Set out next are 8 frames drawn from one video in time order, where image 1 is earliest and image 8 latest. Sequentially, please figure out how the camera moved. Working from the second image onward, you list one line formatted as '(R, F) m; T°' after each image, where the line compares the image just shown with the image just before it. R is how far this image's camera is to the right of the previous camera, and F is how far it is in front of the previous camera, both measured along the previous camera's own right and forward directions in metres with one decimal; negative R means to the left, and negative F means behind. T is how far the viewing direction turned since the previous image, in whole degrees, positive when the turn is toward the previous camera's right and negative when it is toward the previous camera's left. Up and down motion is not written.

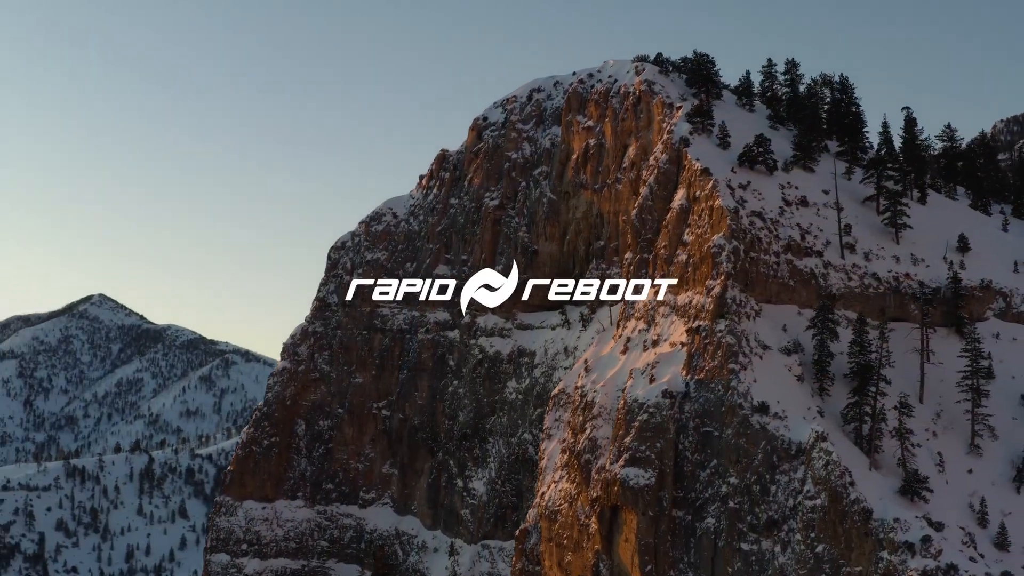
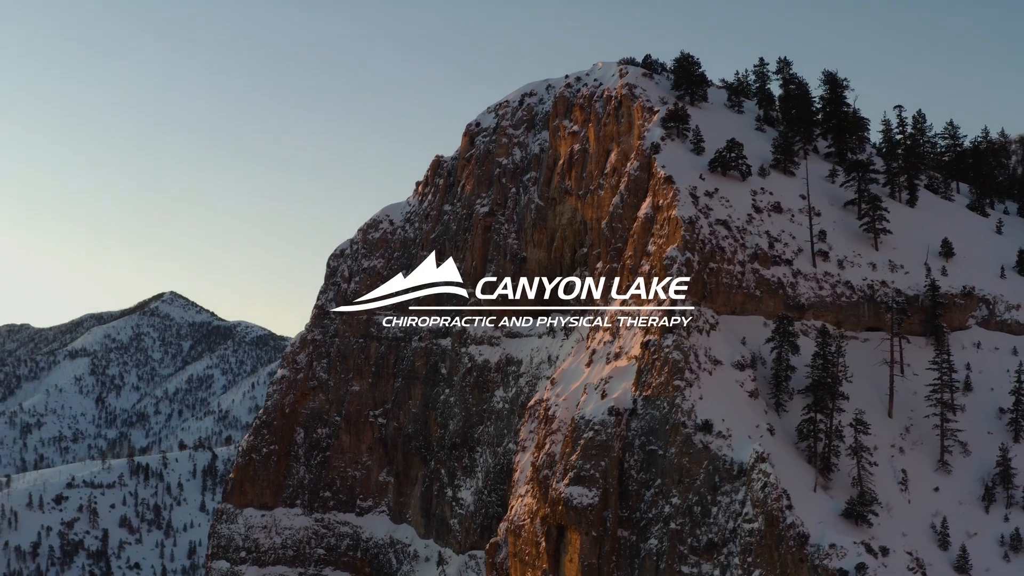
(+6.4, +1.1) m; -3°
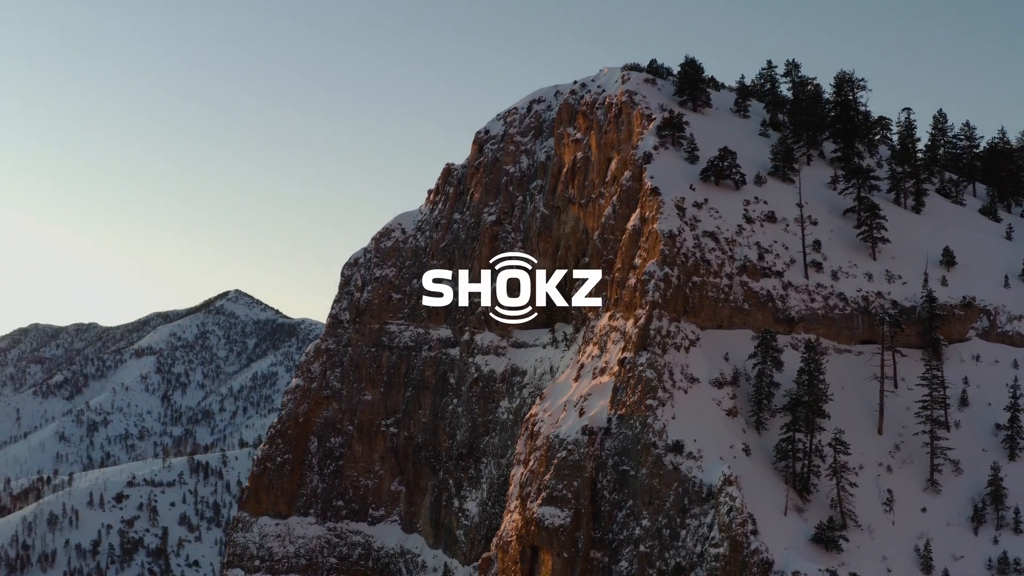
(+4.5, +0.7) m; -3°
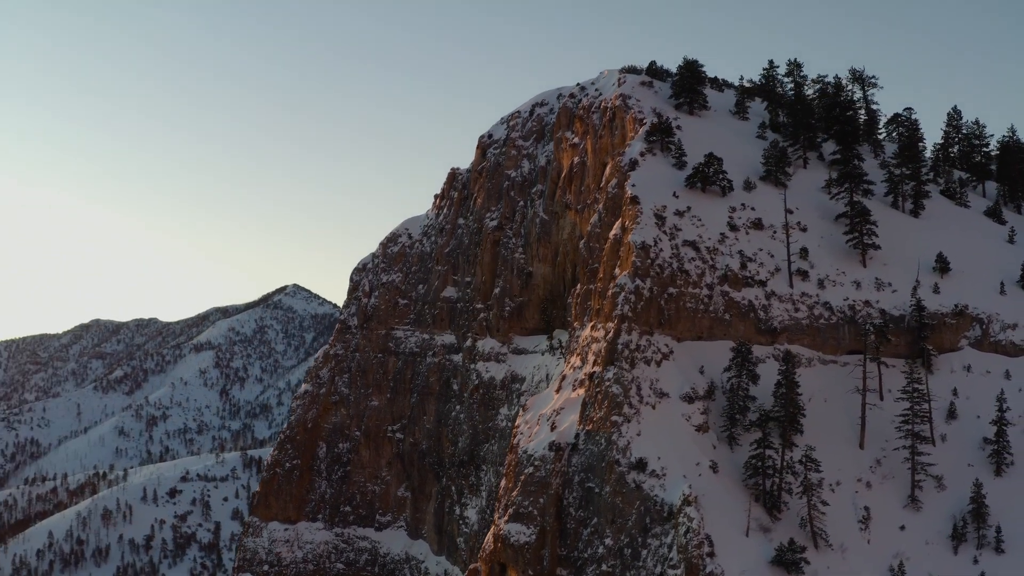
(+4.5, +0.7) m; -3°
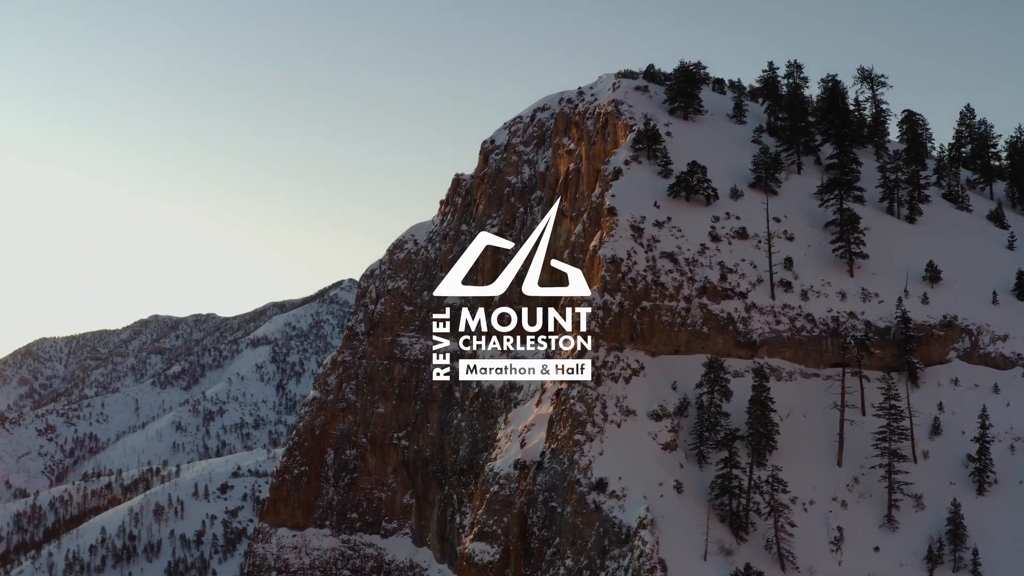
(+4.5, +0.7) m; -3°
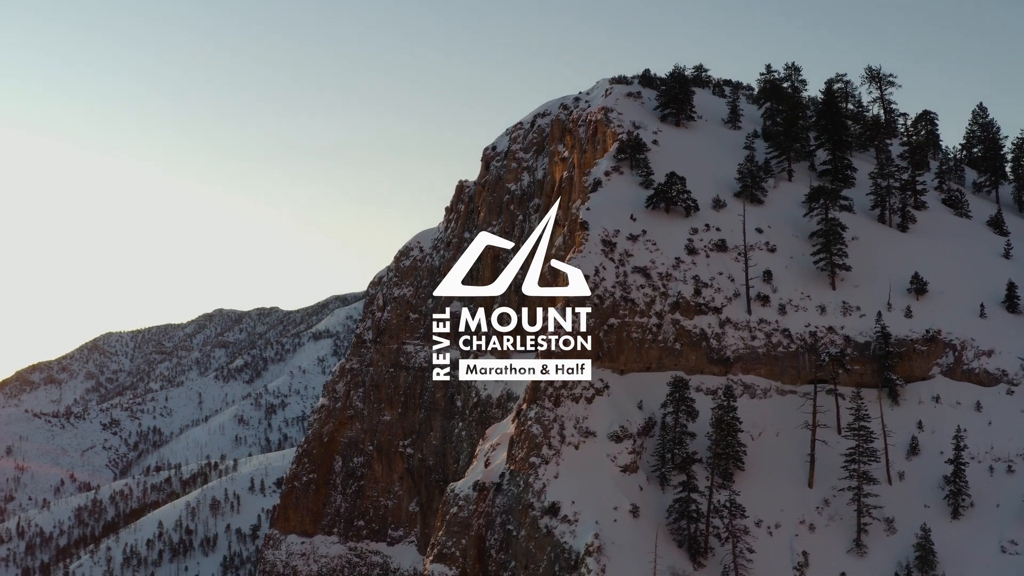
(+5.0, +0.8) m; -3°
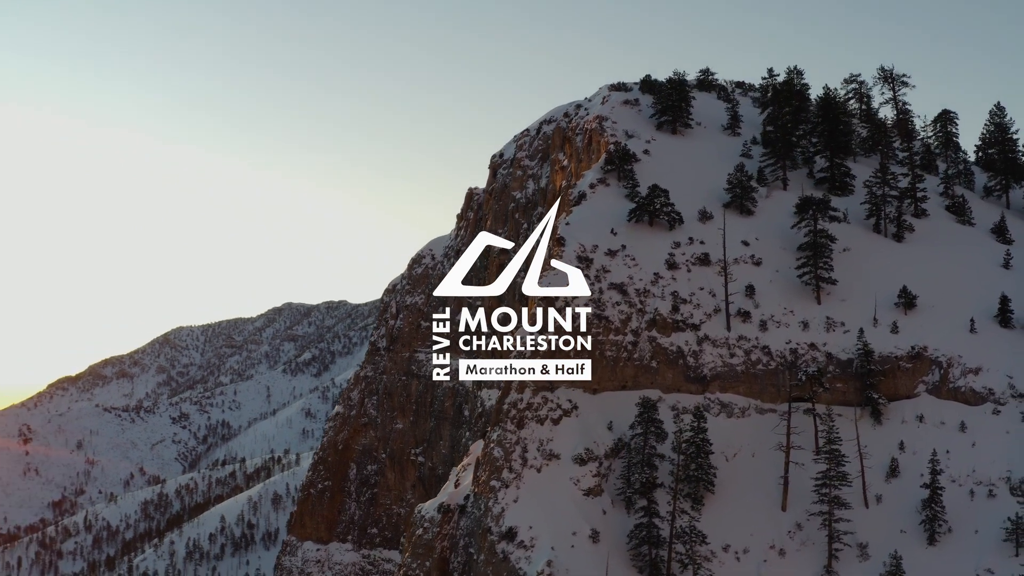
(+5.0, +0.6) m; -3°
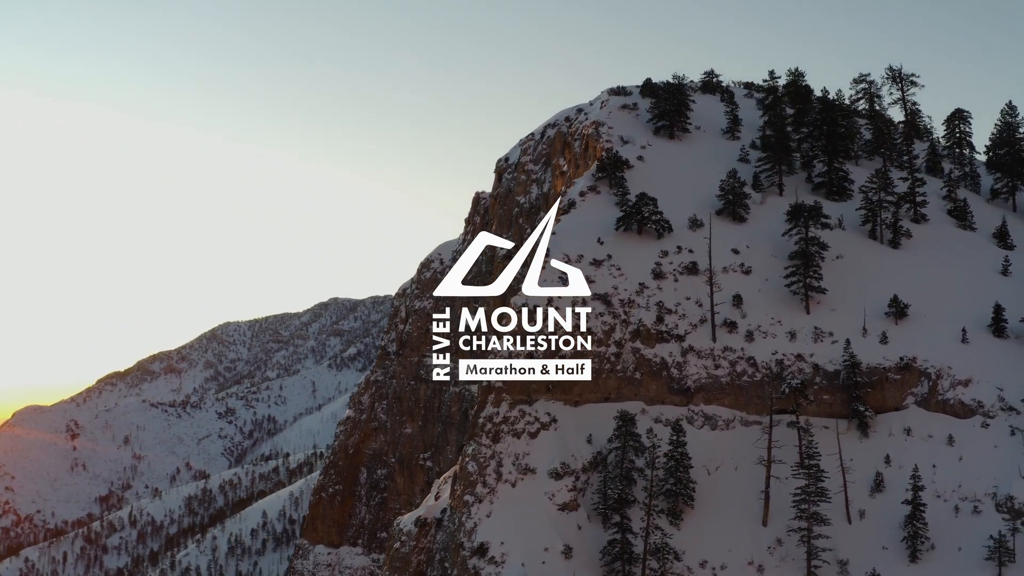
(+3.3, +0.3) m; -2°
